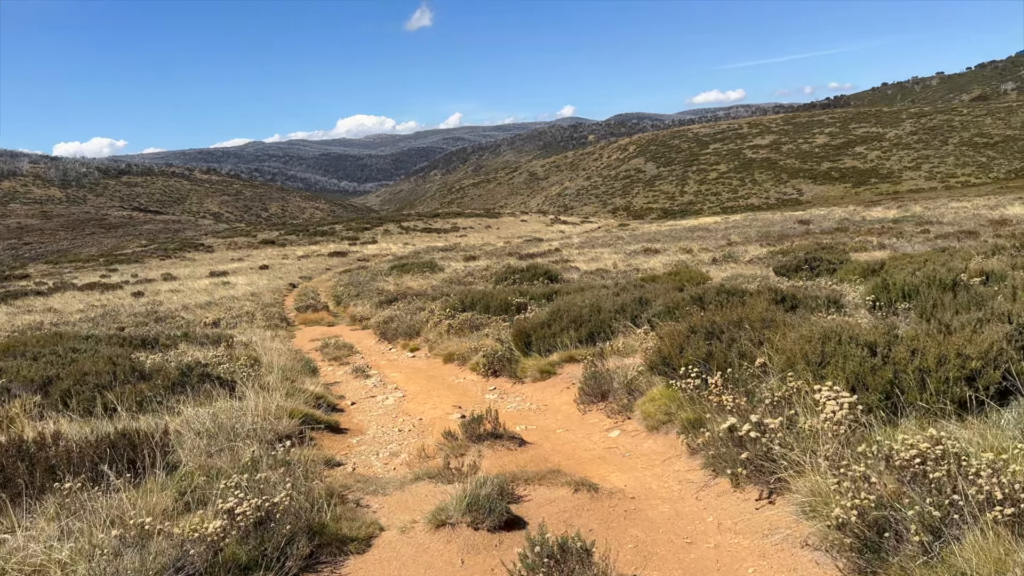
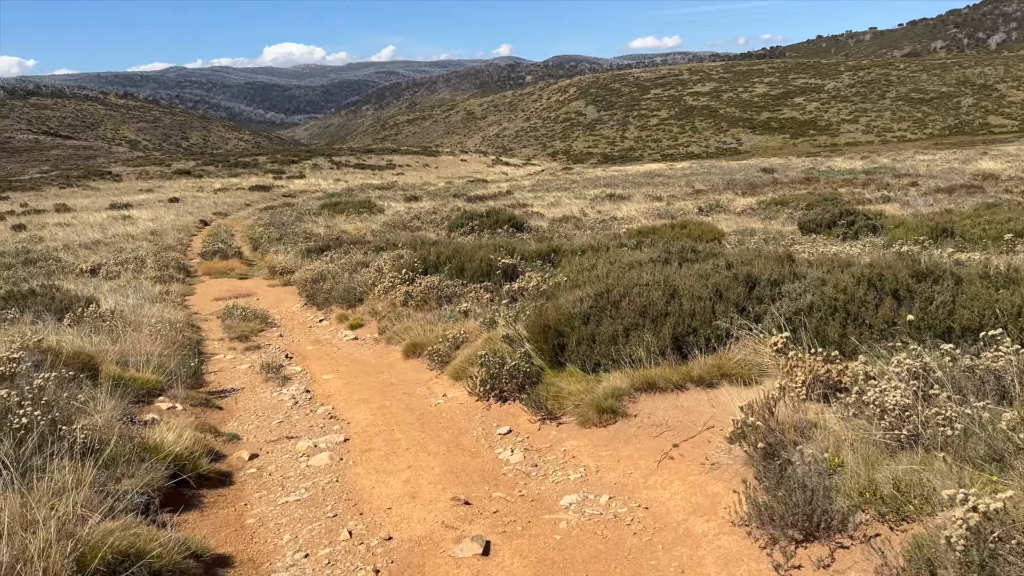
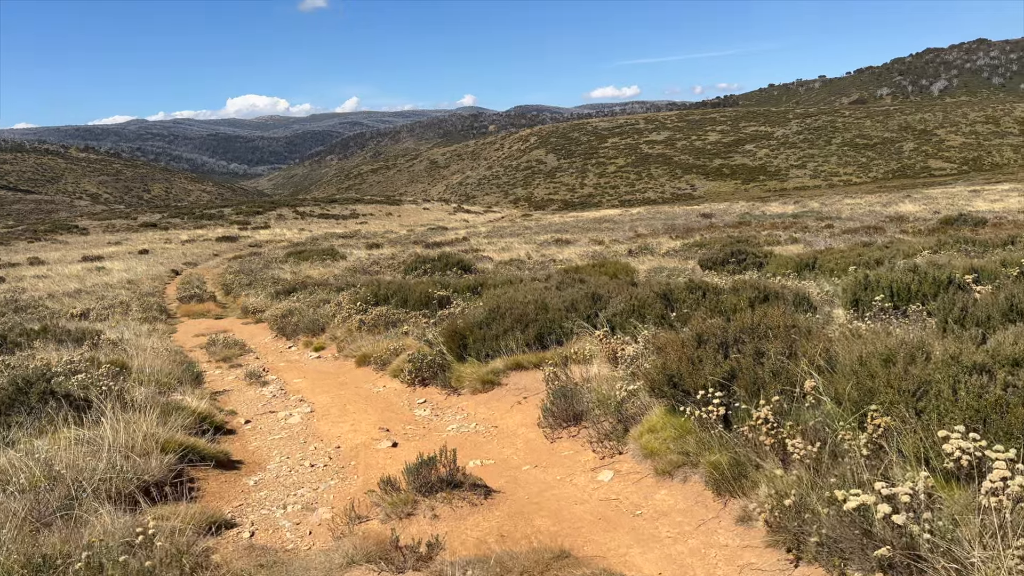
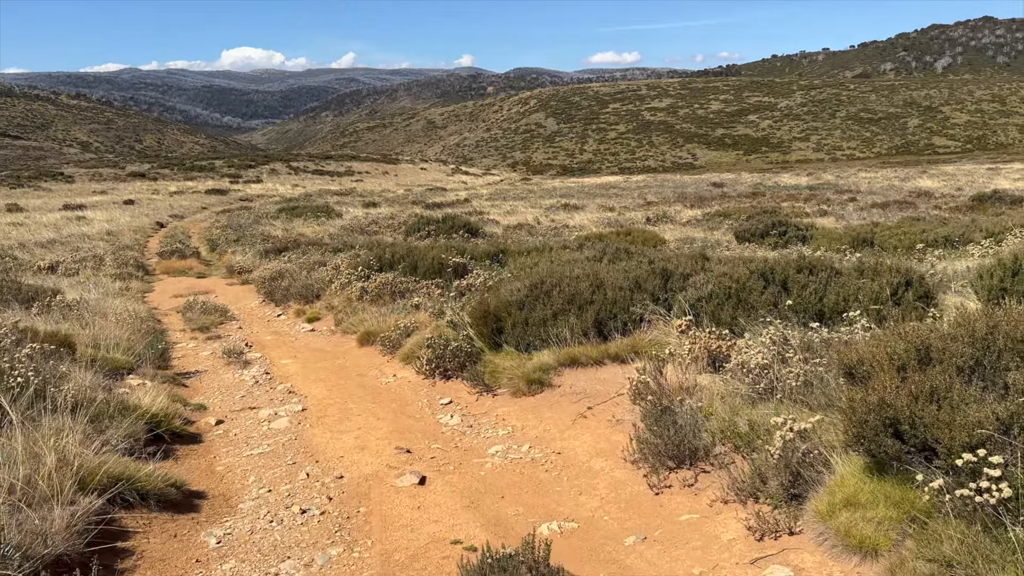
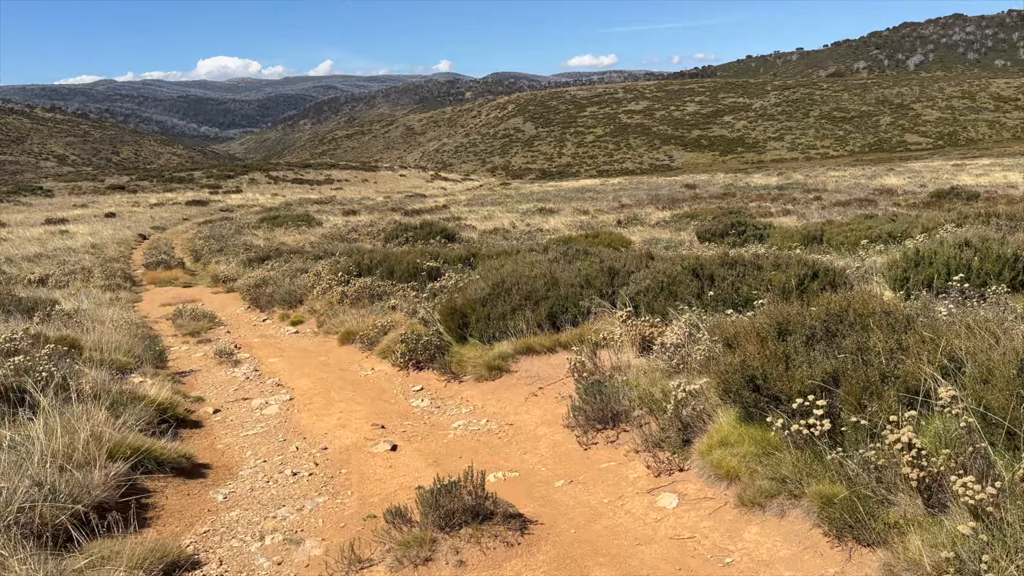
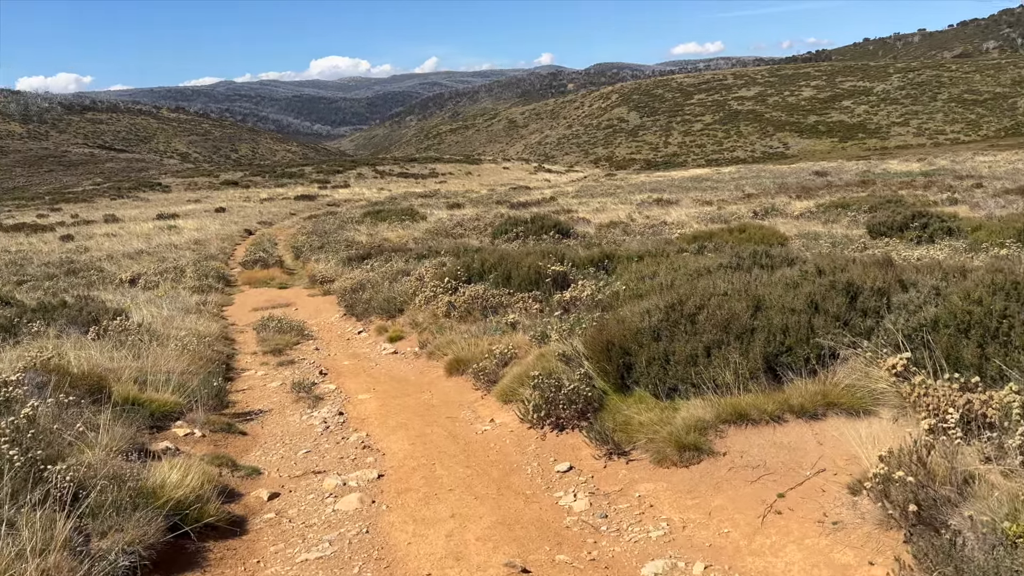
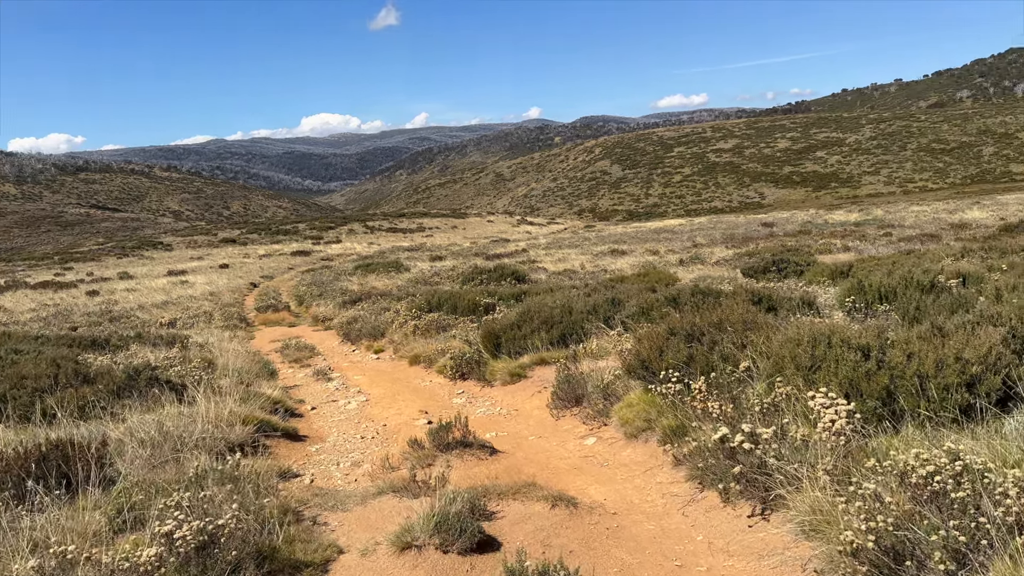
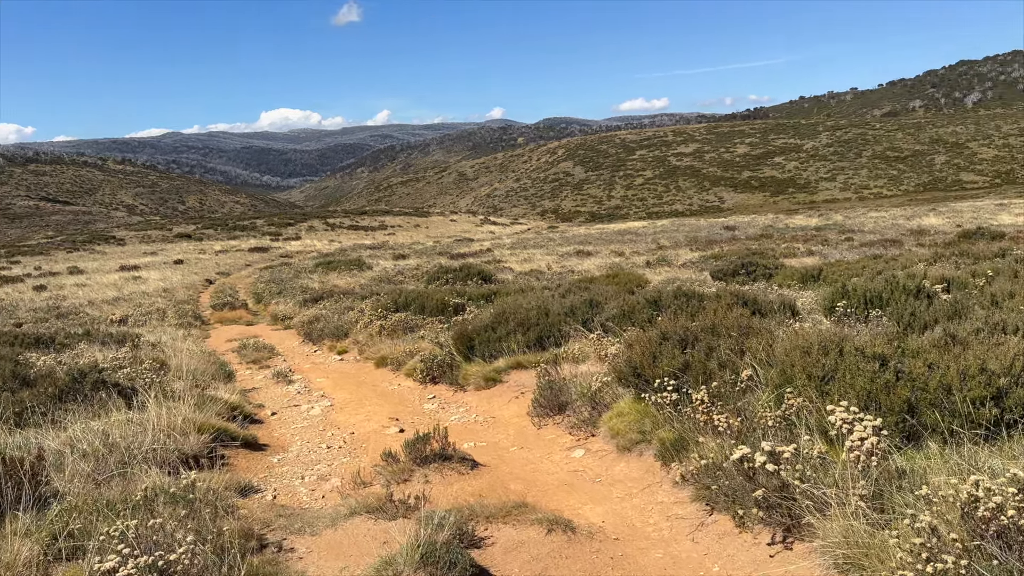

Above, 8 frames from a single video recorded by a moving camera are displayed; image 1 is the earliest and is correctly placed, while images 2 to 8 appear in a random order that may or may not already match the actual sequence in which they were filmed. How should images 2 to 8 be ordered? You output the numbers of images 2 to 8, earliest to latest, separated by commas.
7, 8, 3, 5, 4, 2, 6
